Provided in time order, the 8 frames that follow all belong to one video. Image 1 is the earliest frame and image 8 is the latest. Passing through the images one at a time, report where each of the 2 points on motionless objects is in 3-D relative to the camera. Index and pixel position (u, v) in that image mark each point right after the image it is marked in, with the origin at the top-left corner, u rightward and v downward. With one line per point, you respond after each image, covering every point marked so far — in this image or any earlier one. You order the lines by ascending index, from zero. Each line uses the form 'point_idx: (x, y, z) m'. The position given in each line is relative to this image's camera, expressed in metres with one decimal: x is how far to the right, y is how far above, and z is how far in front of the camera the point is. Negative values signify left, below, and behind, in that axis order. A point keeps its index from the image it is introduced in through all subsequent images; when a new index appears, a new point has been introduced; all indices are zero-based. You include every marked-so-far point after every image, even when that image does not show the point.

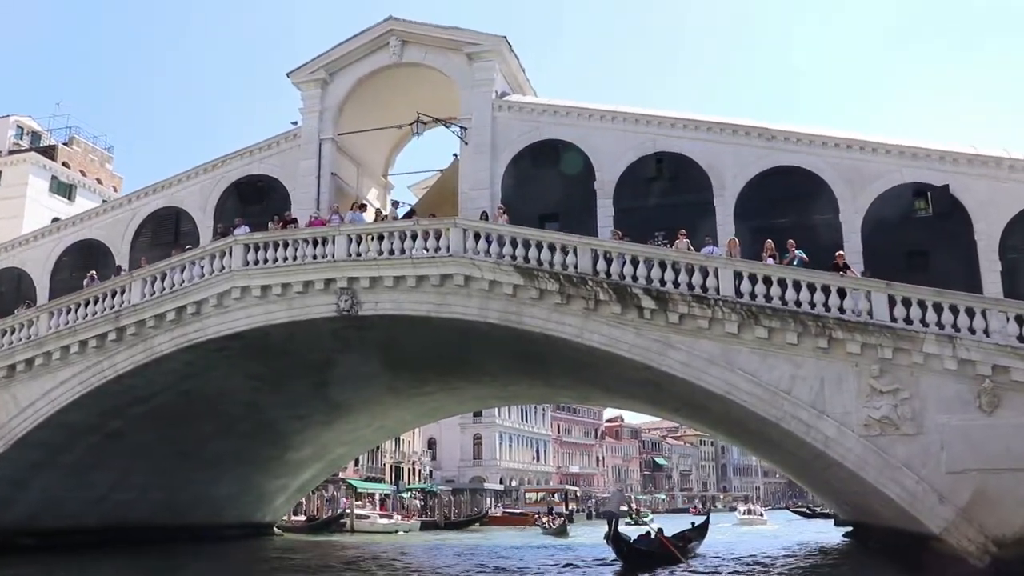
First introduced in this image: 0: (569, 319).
0: (+1.0, -0.6, +19.1) m
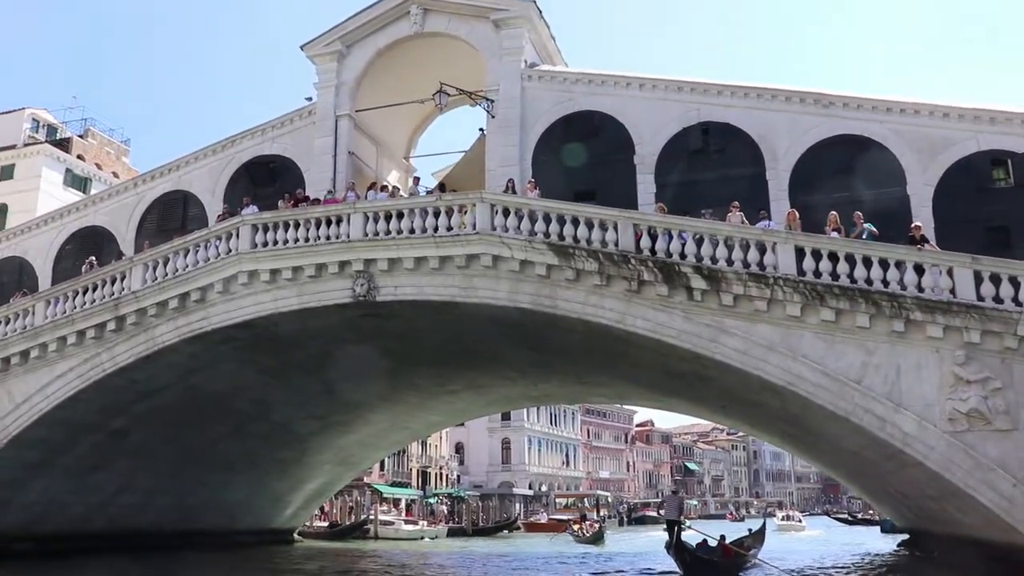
0: (+1.6, -0.3, +17.1) m
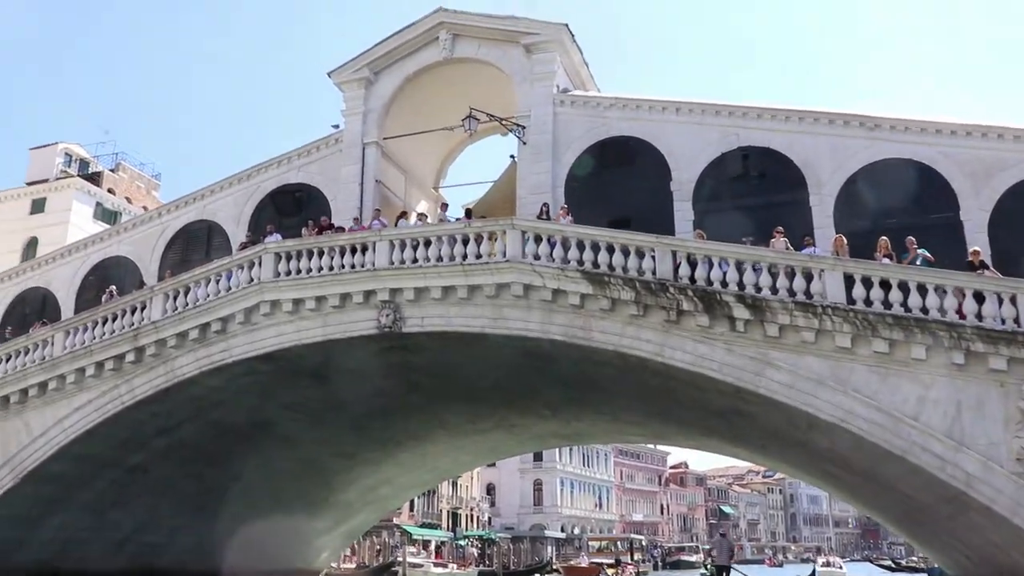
0: (+2.1, -0.7, +16.2) m
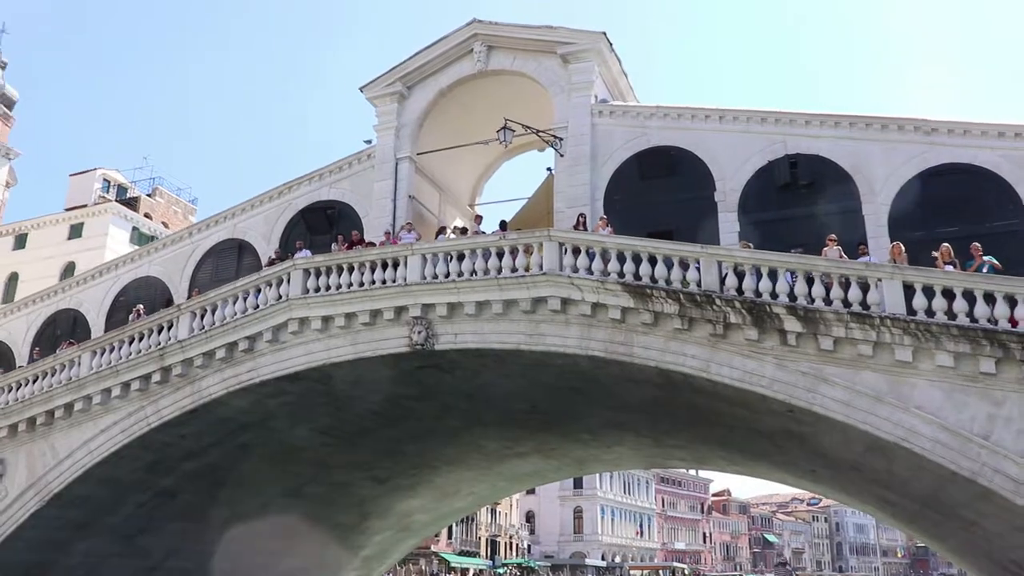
0: (+2.6, -0.9, +15.3) m
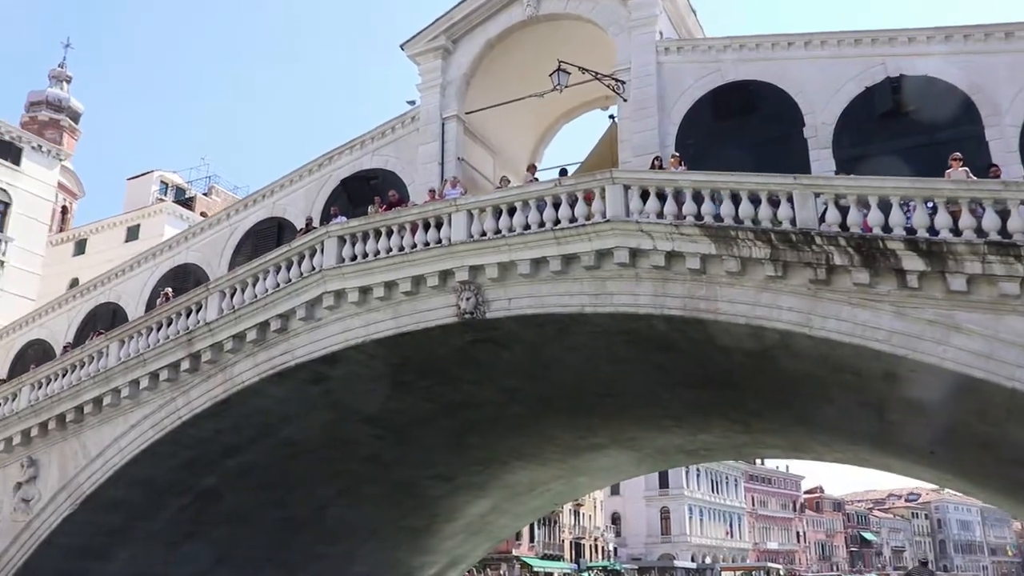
0: (+3.4, -0.2, +12.8) m
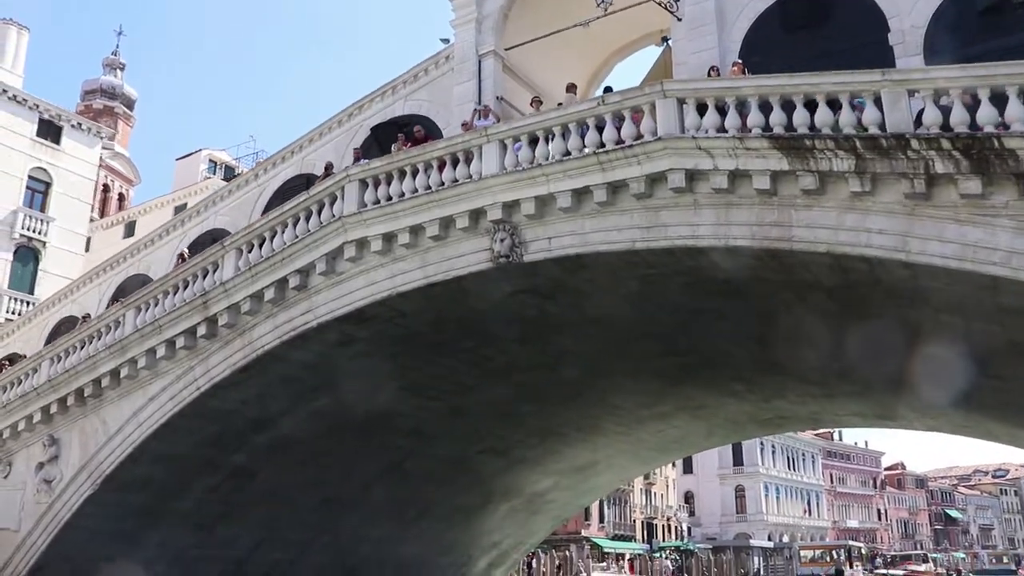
0: (+3.7, +0.7, +10.6) m
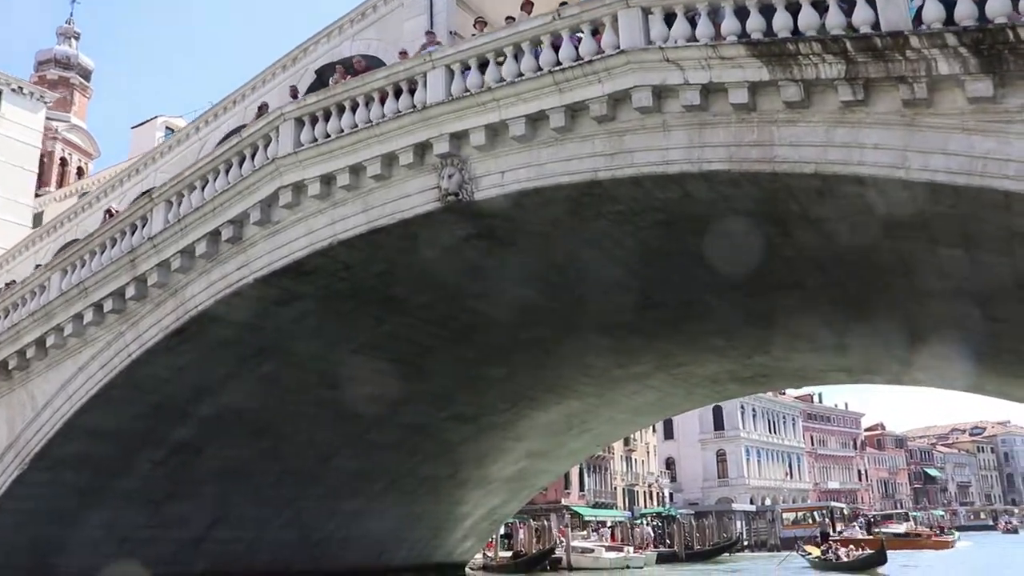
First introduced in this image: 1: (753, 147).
0: (+3.2, +1.3, +9.3) m
1: (+2.3, +1.4, +9.9) m
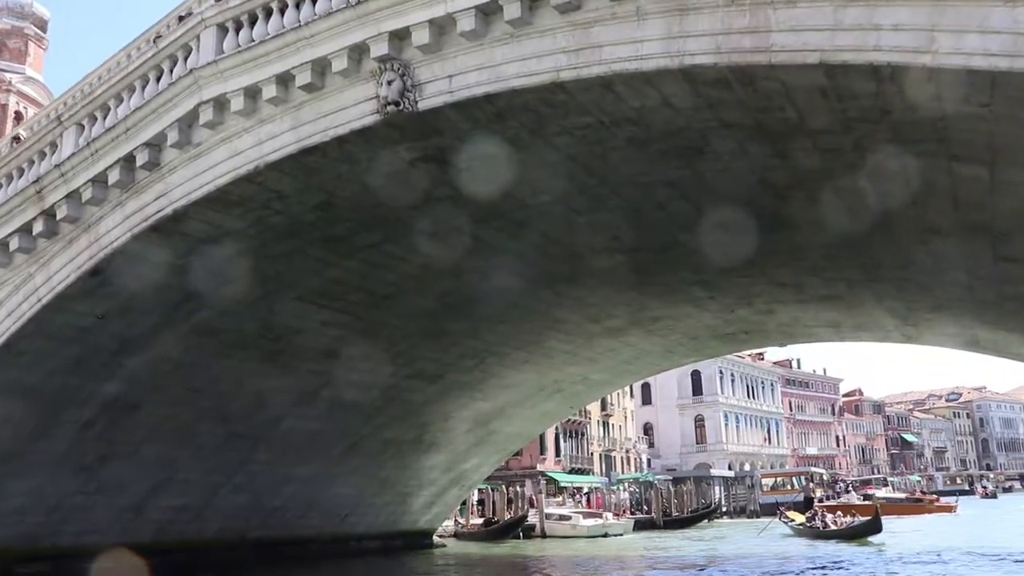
0: (+2.8, +2.0, +7.7) m
1: (+1.9, +2.0, +8.3) m
